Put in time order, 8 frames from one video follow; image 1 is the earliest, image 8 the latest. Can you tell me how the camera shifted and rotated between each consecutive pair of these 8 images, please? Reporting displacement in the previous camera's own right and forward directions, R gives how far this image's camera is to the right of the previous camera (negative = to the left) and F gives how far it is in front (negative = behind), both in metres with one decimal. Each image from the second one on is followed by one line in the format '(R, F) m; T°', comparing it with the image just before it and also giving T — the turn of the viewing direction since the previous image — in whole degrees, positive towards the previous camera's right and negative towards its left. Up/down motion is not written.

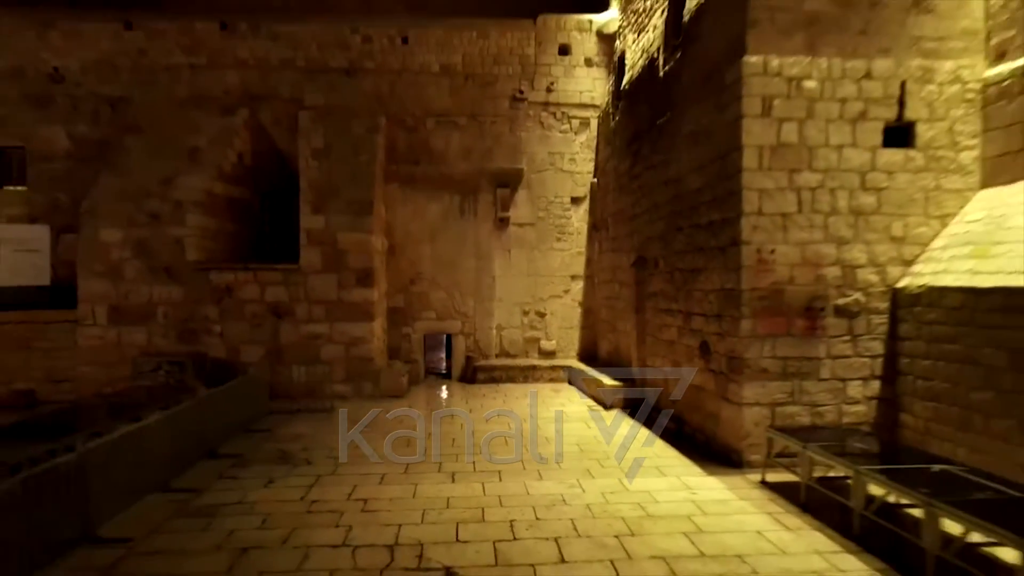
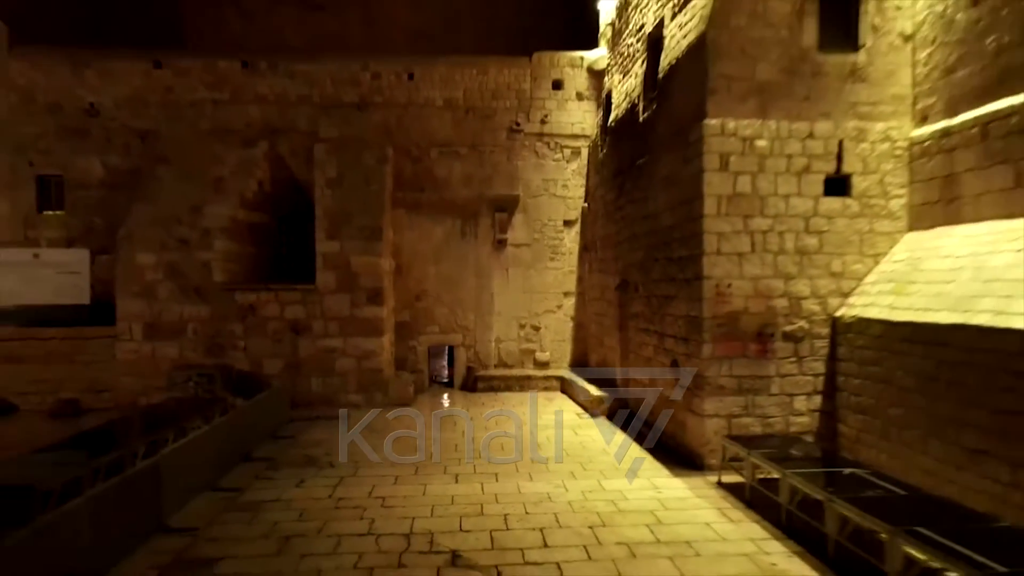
(0.0, -0.6) m; 0°
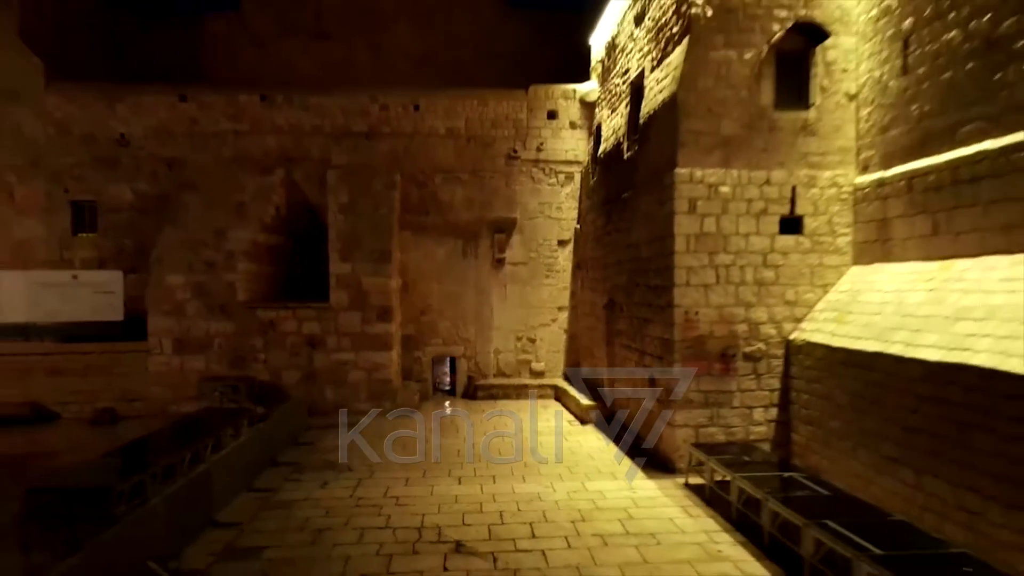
(0.0, -0.7) m; 0°
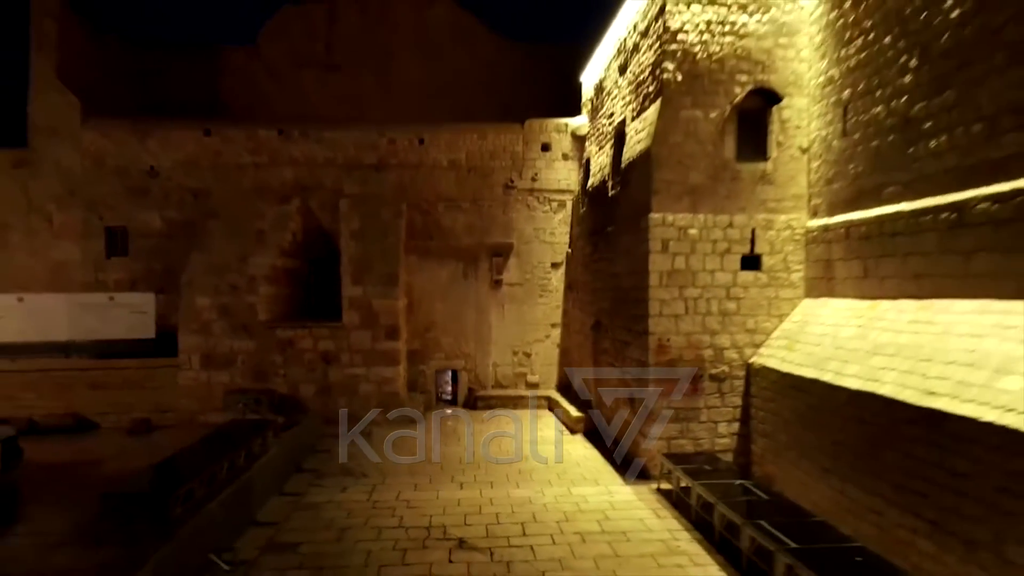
(0.0, -0.7) m; 0°
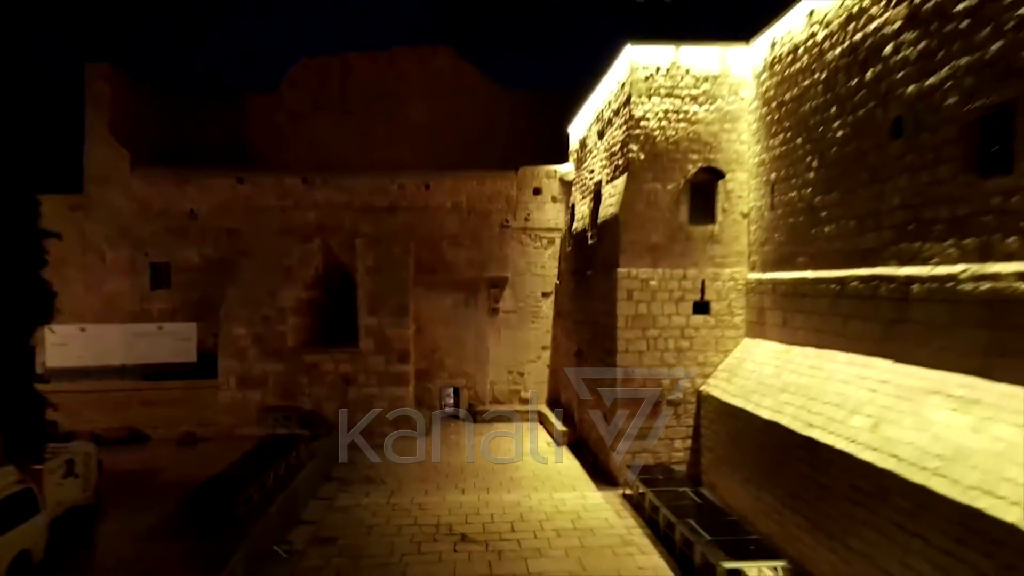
(+0.1, -1.3) m; 0°
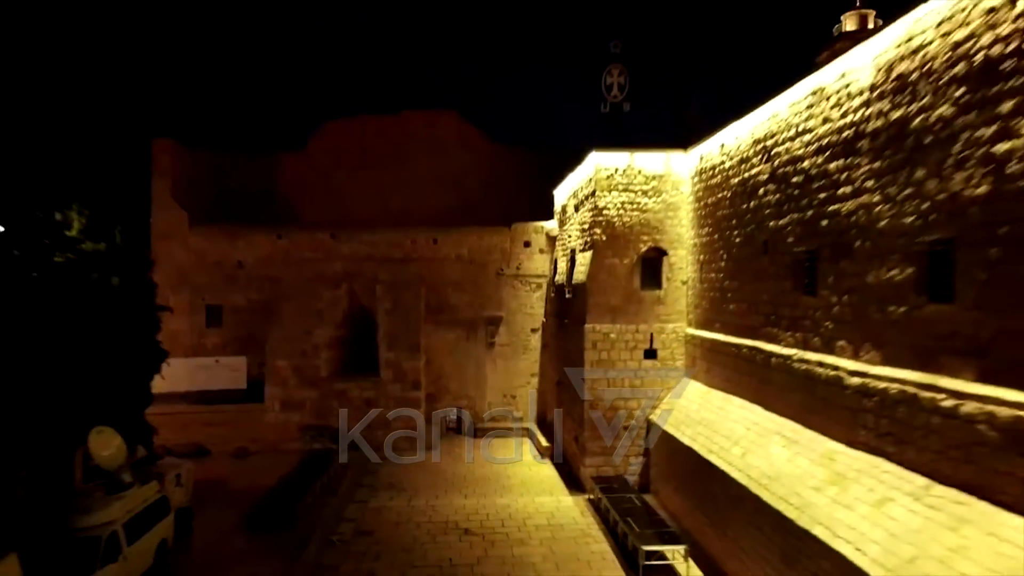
(+0.1, -2.1) m; 0°
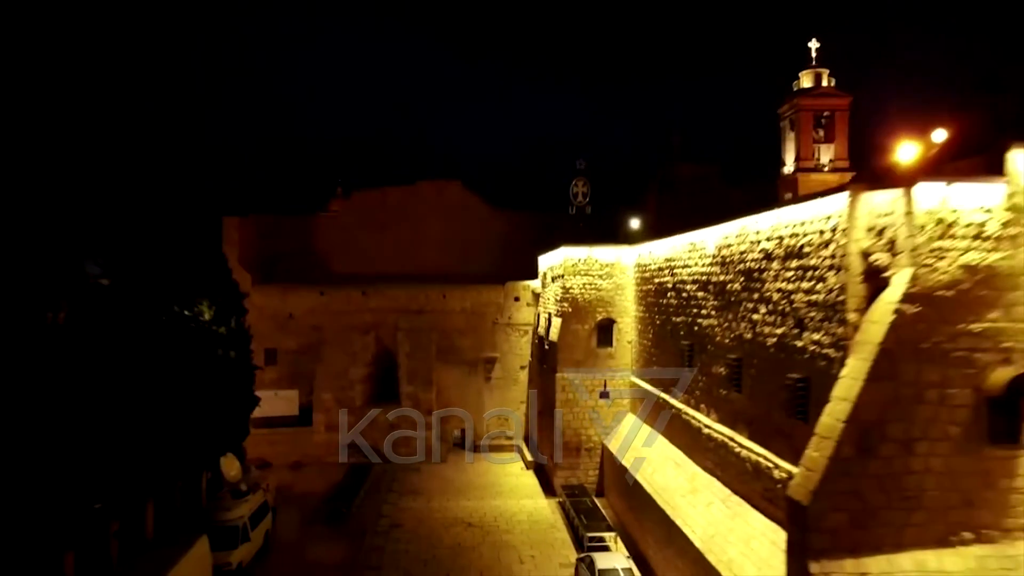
(+0.2, -3.3) m; 0°
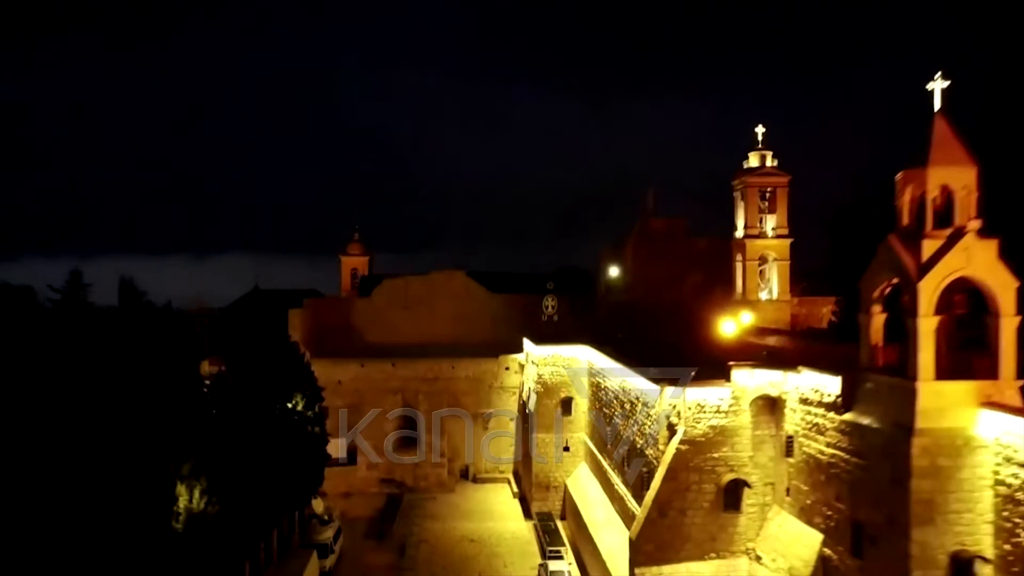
(+0.3, -5.5) m; 0°
